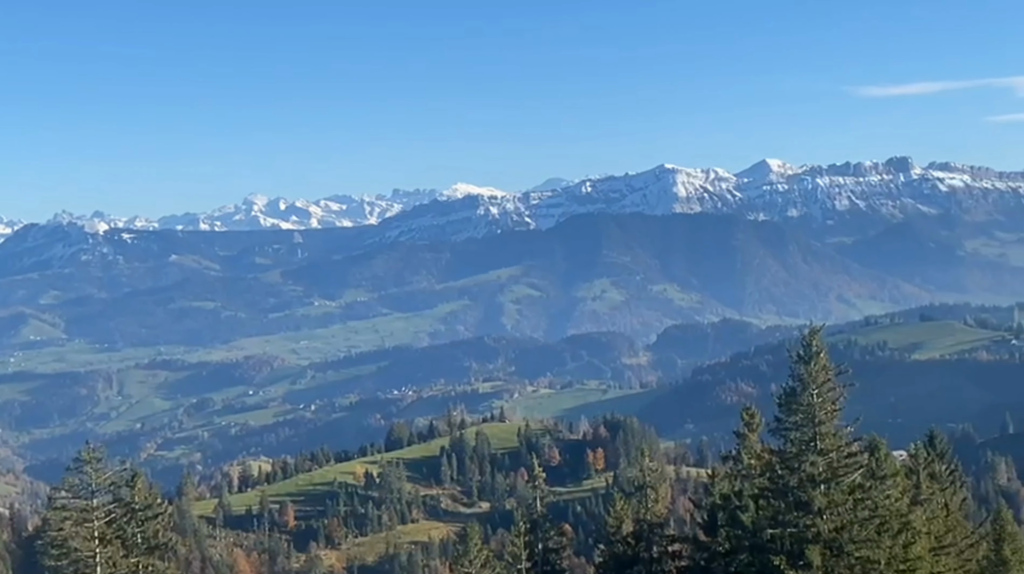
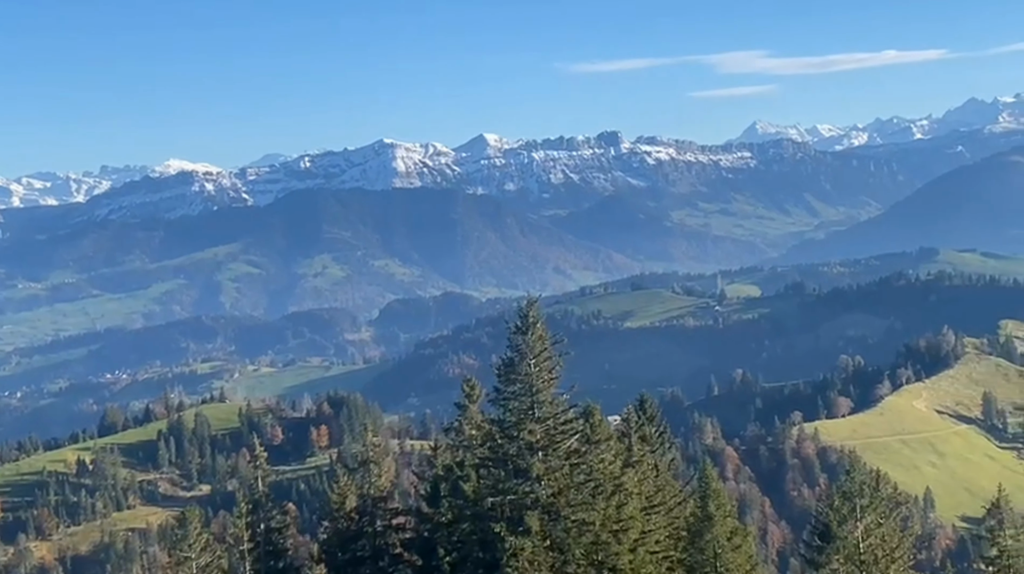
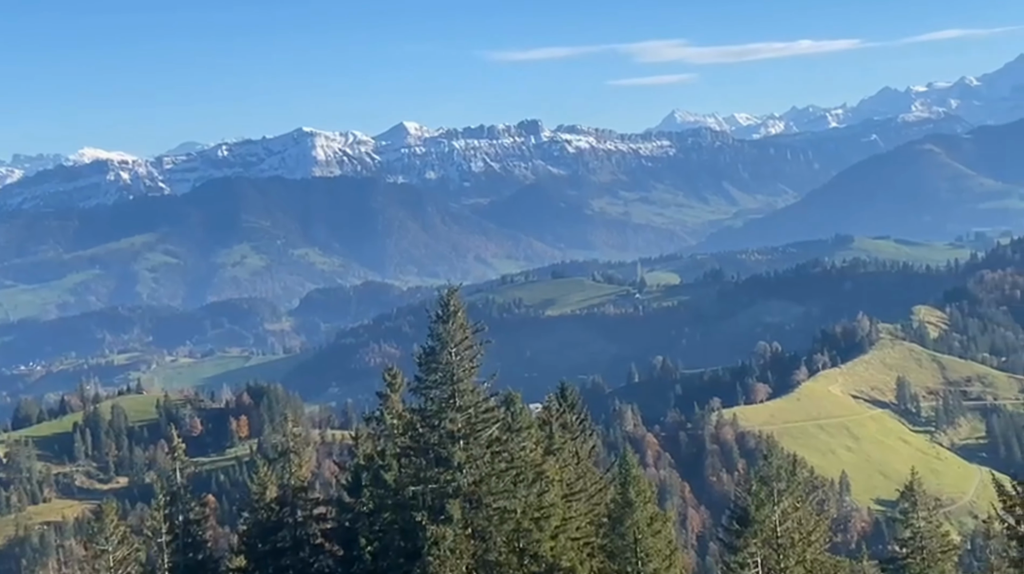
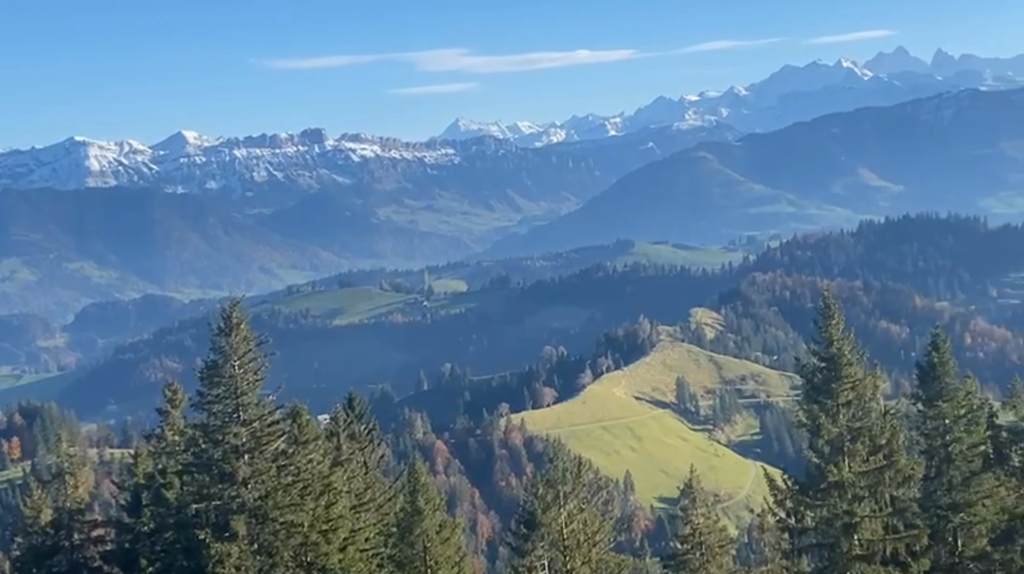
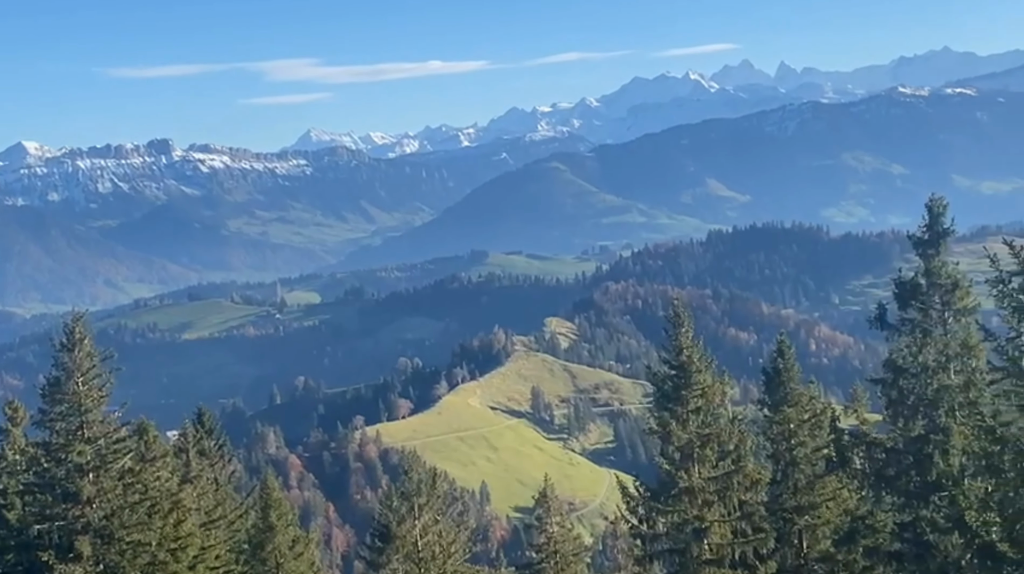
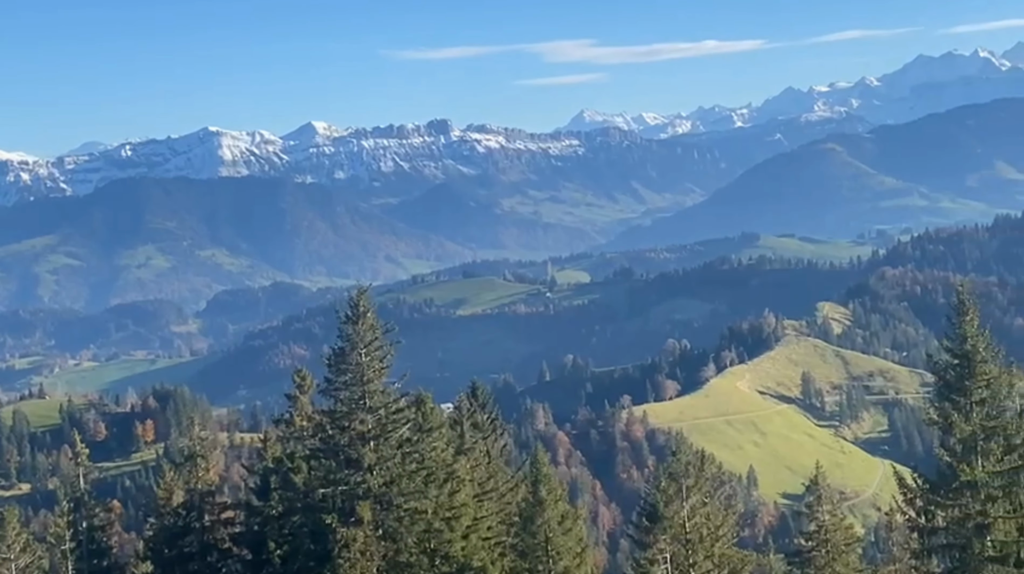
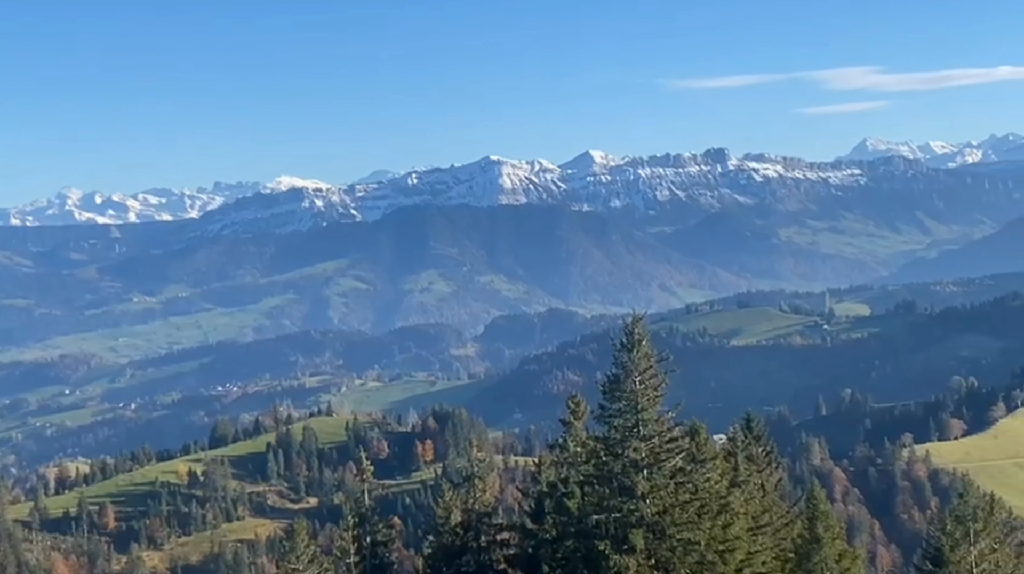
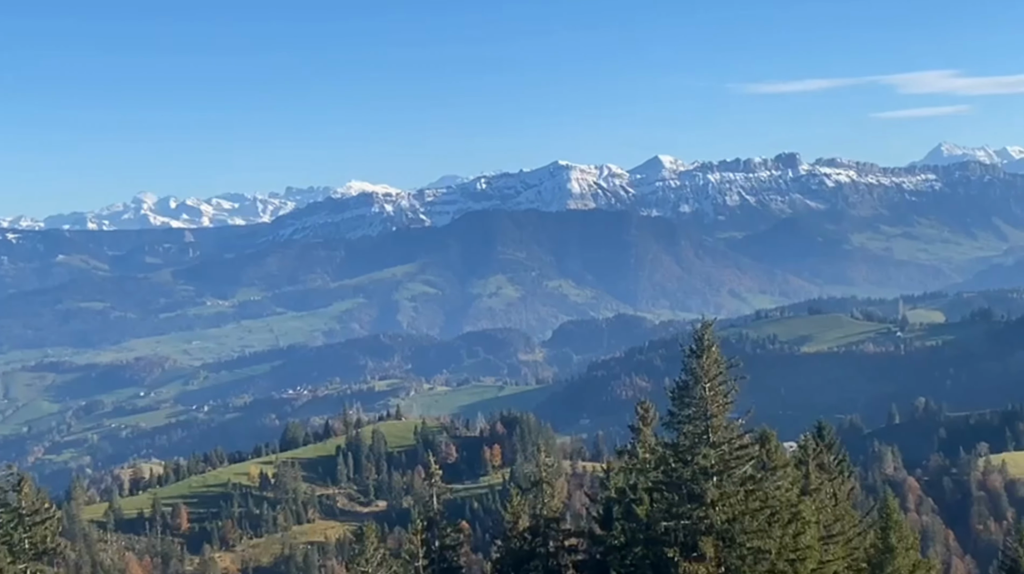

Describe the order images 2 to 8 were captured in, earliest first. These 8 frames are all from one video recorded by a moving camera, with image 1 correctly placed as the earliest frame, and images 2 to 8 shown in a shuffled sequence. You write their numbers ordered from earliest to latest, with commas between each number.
8, 7, 2, 3, 6, 4, 5
